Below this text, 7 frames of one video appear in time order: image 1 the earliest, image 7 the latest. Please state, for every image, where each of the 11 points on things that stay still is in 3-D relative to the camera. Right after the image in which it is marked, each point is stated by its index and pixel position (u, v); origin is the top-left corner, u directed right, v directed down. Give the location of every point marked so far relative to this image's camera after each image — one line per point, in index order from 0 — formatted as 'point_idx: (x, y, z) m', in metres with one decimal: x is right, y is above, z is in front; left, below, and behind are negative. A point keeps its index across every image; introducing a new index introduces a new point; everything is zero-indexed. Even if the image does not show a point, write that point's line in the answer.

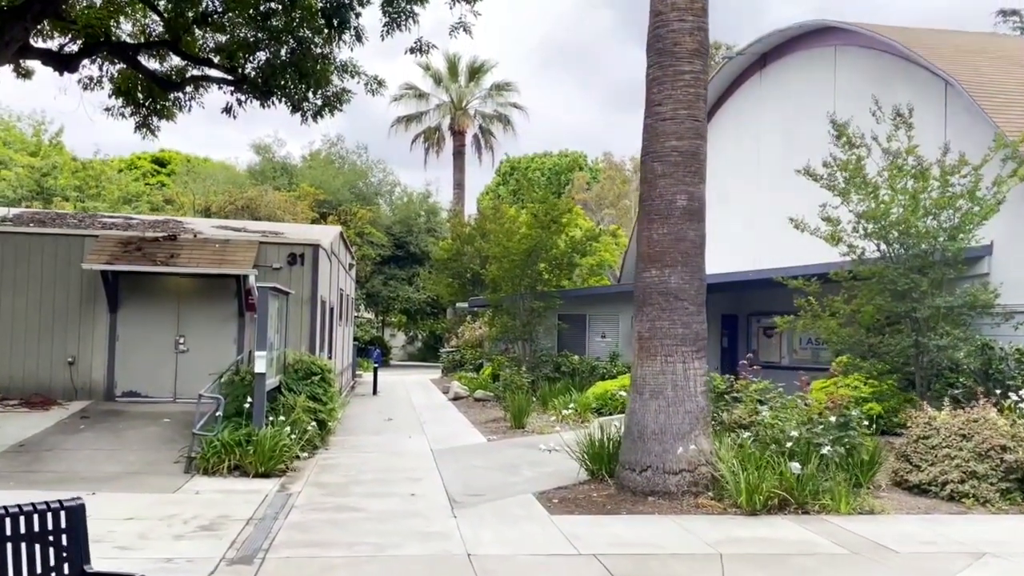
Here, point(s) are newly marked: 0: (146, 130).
0: (-7.3, +3.1, +15.9) m
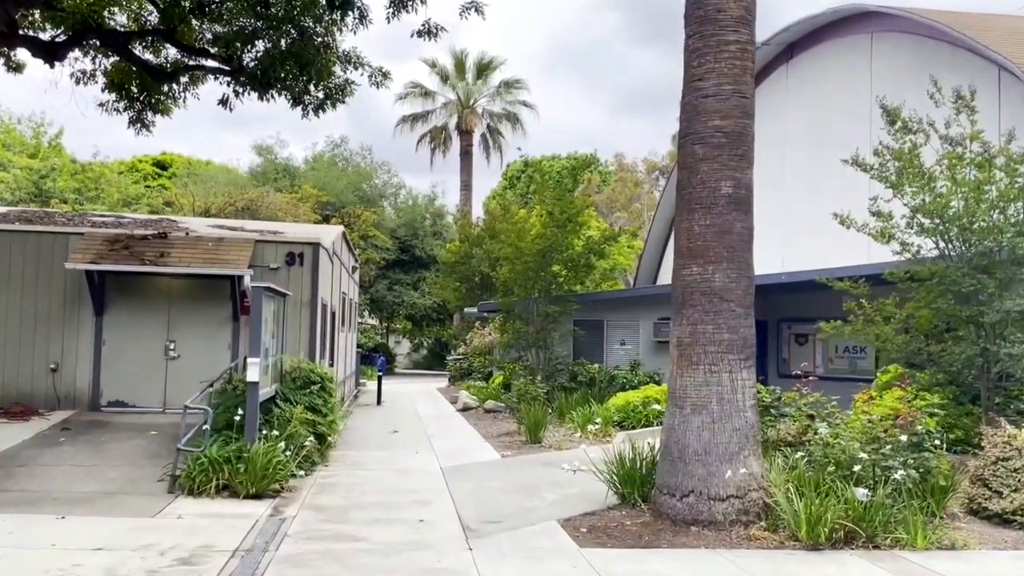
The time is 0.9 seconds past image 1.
0: (-7.1, +3.1, +15.1) m
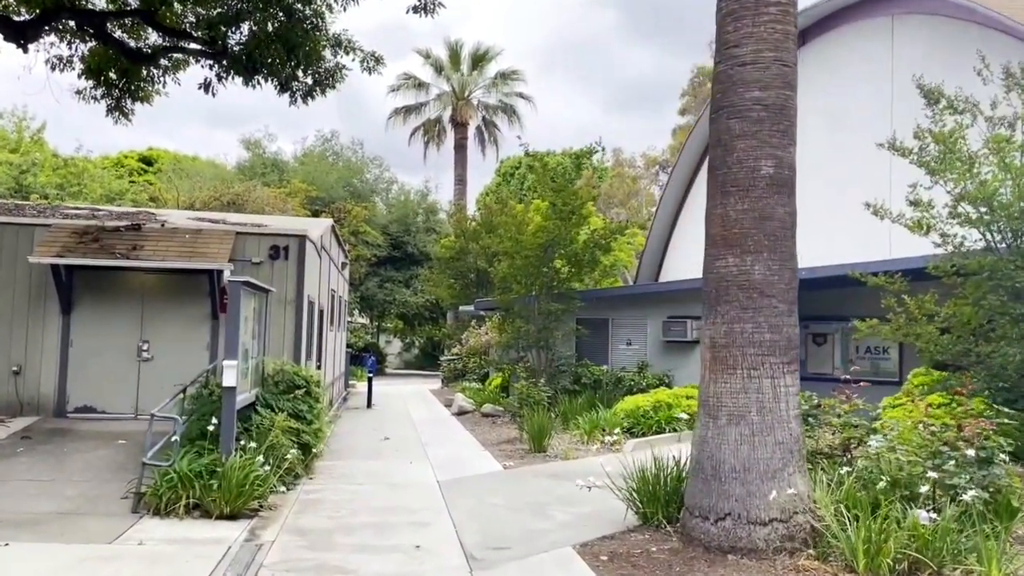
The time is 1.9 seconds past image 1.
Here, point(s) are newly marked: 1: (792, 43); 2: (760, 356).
0: (-7.1, +3.2, +14.1) m
1: (+2.3, +2.0, +6.3) m
2: (+1.9, -0.5, +6.0) m
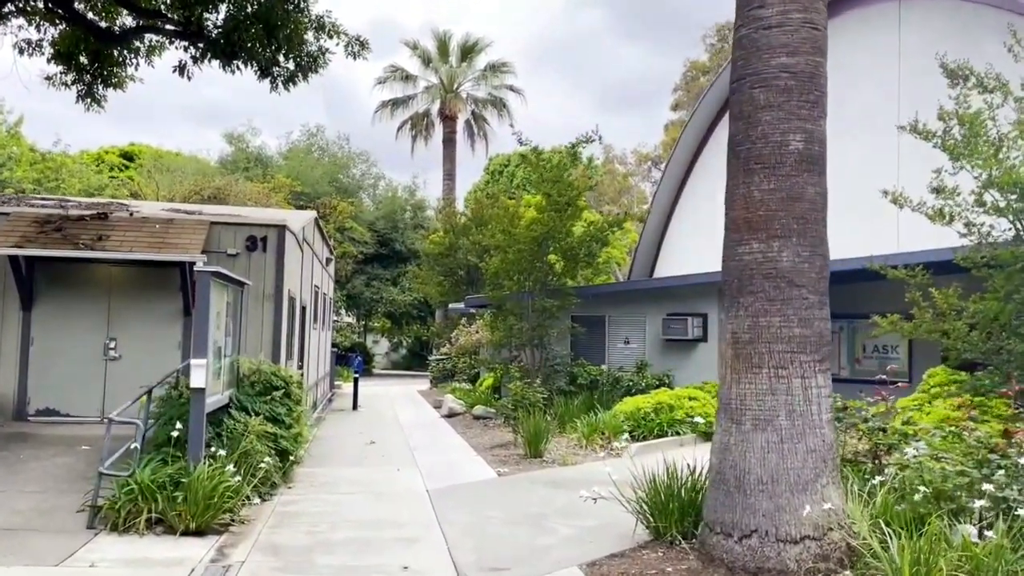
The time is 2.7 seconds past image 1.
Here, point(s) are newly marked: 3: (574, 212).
0: (-7.2, +3.2, +13.3) m
1: (+2.3, +2.1, +5.7) m
2: (+1.9, -0.4, +5.3) m
3: (+1.1, +1.4, +14.5) m
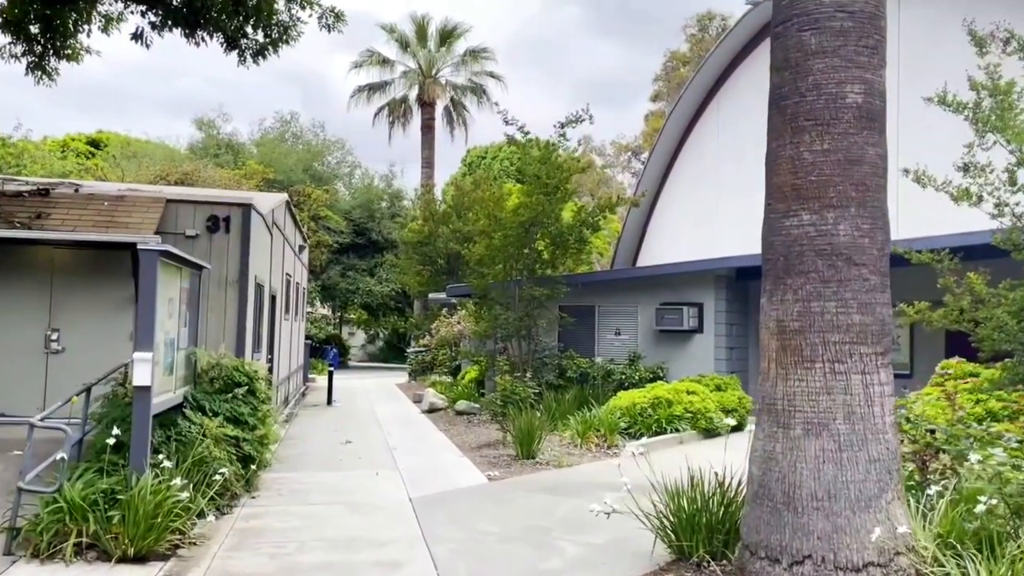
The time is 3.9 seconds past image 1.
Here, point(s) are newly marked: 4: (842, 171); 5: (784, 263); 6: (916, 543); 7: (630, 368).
0: (-7.4, +3.4, +12.2) m
1: (+2.3, +2.2, +4.8) m
2: (+1.9, -0.3, +4.5) m
3: (+0.9, +1.6, +13.6) m
4: (+1.9, +0.7, +4.6) m
5: (+1.6, +0.2, +4.7) m
6: (+2.3, -1.4, +4.5) m
7: (+2.1, -1.4, +14.2) m
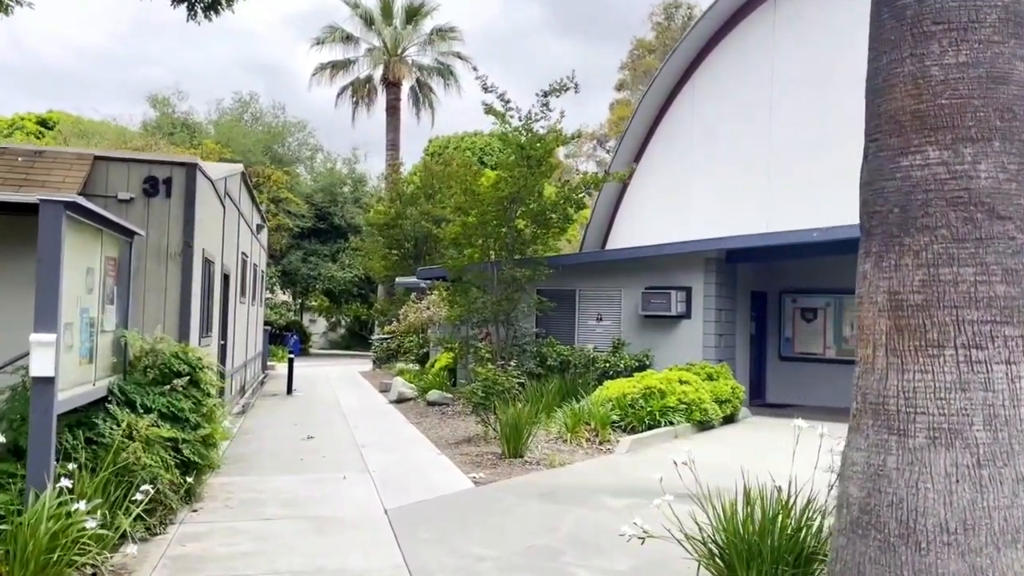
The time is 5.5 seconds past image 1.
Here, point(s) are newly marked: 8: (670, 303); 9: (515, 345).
0: (-7.6, +3.8, +10.5) m
1: (+2.4, +2.4, +3.6) m
2: (+2.0, -0.2, +3.4) m
3: (+0.6, +1.9, +12.4) m
4: (+2.1, +0.9, +3.4) m
5: (+1.7, +0.3, +3.6) m
6: (+2.4, -1.3, +3.4) m
7: (+1.7, -1.1, +13.1) m
8: (+2.7, -0.2, +12.9) m
9: (+0.1, -0.9, +12.7) m
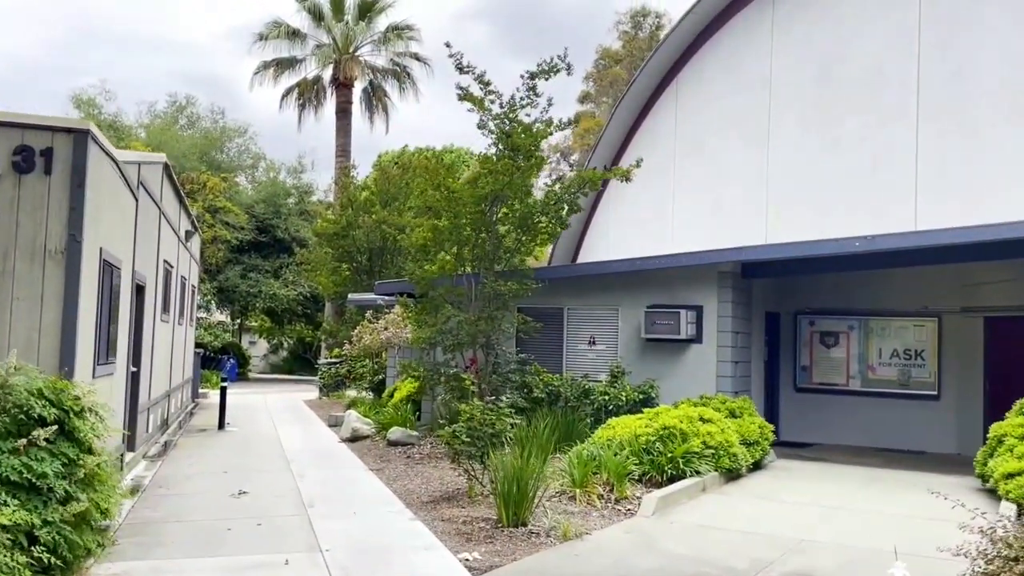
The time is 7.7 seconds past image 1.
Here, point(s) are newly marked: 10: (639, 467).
0: (-7.7, +3.7, +8.1) m
1: (+2.8, +2.3, +1.9) m
2: (+2.4, -0.2, +1.5) m
3: (+0.3, +1.7, +10.5) m
4: (+2.4, +0.9, +1.6) m
5: (+2.1, +0.3, +1.7) m
6: (+2.8, -1.3, +1.5) m
7: (+1.4, -1.4, +11.2) m
8: (+2.4, -0.5, +11.1) m
9: (-0.2, -1.2, +10.7) m
10: (+1.3, -1.8, +8.0) m
